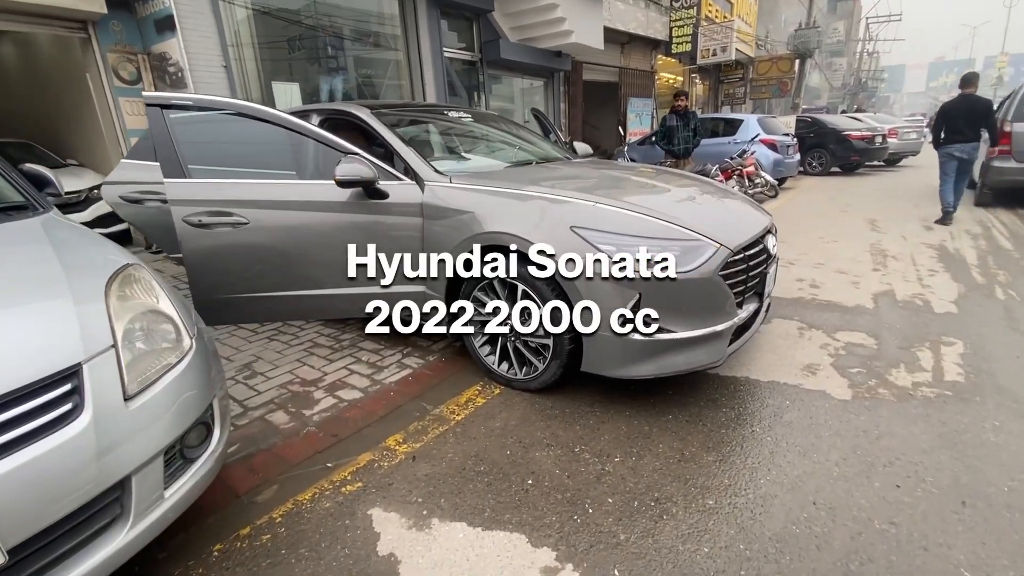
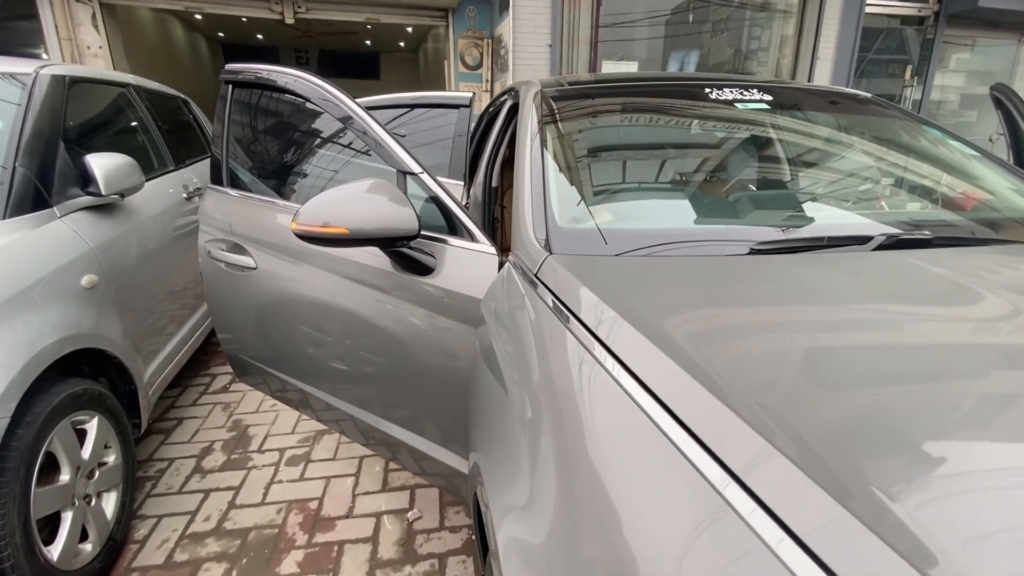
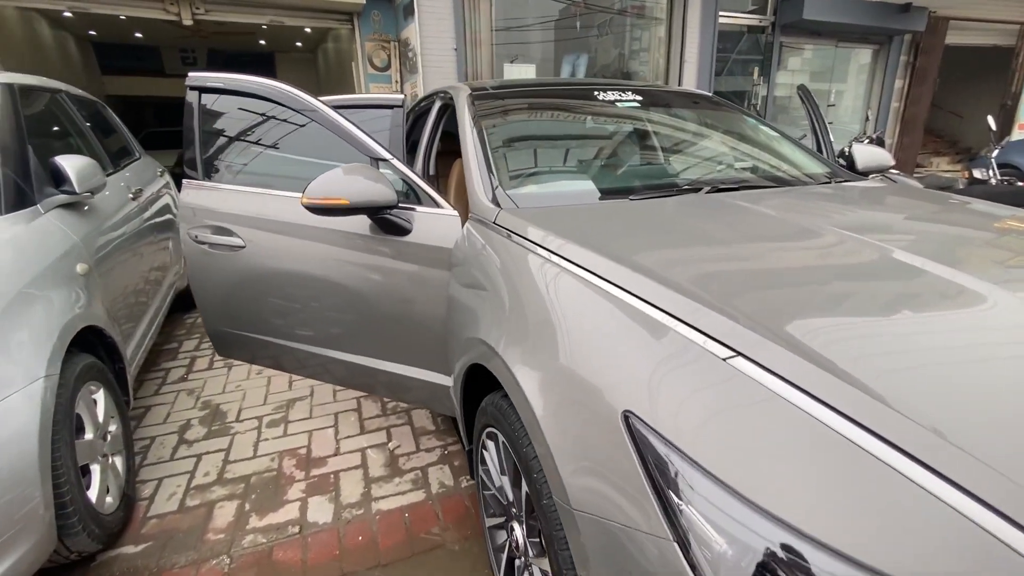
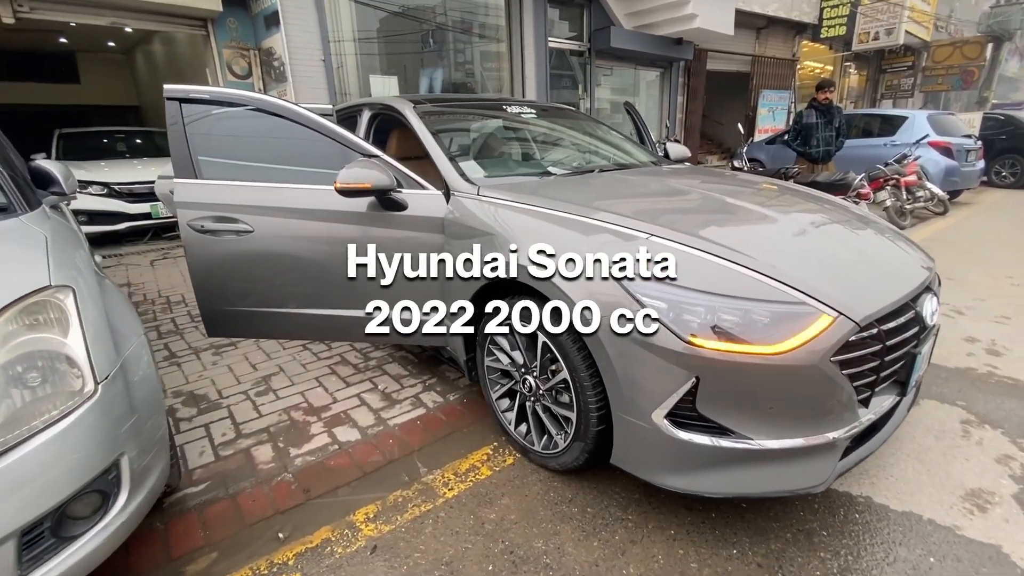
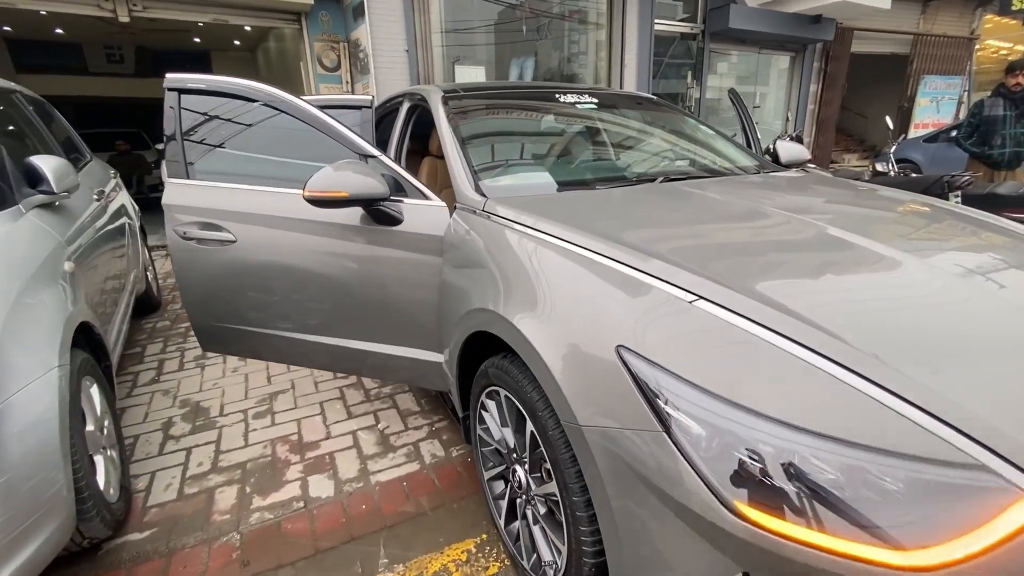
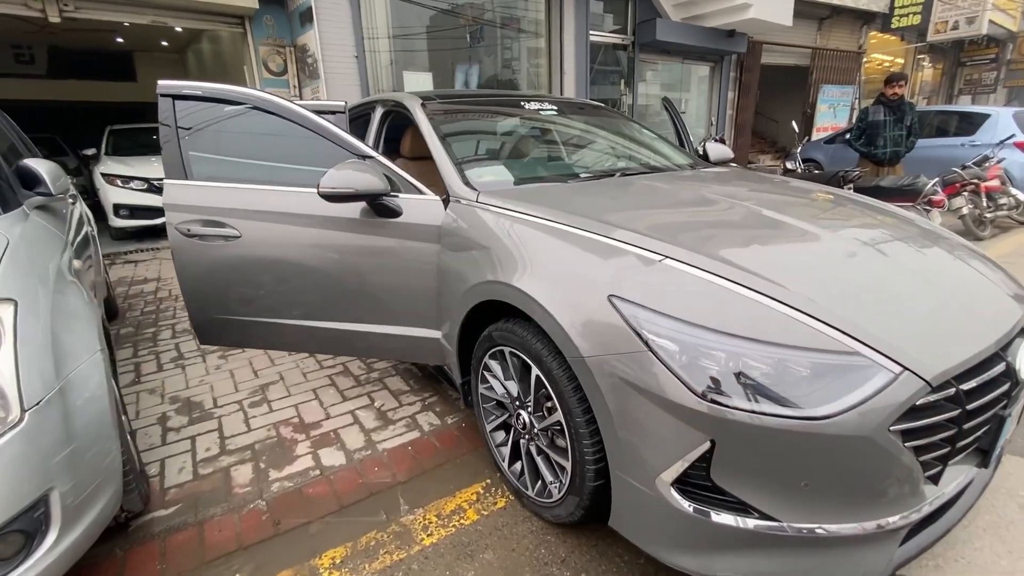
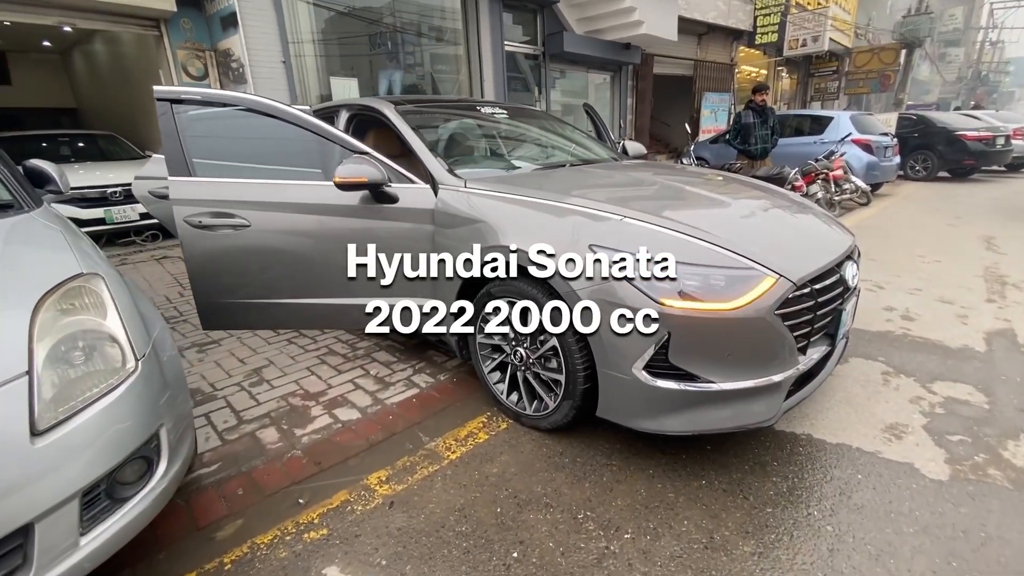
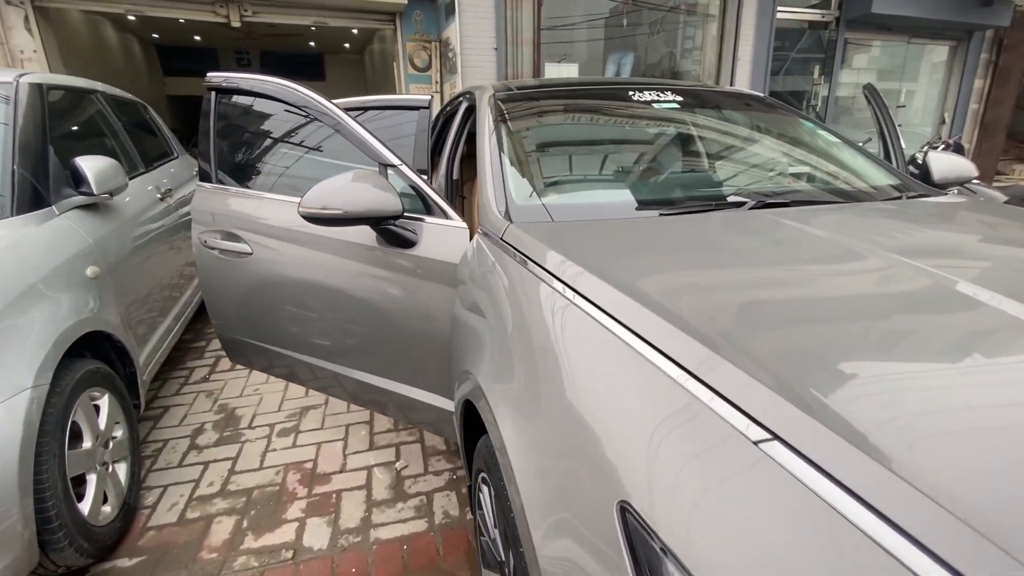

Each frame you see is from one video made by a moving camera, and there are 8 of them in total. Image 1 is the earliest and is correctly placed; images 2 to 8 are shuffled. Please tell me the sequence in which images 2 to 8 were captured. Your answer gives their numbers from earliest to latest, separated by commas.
7, 4, 6, 5, 3, 8, 2
